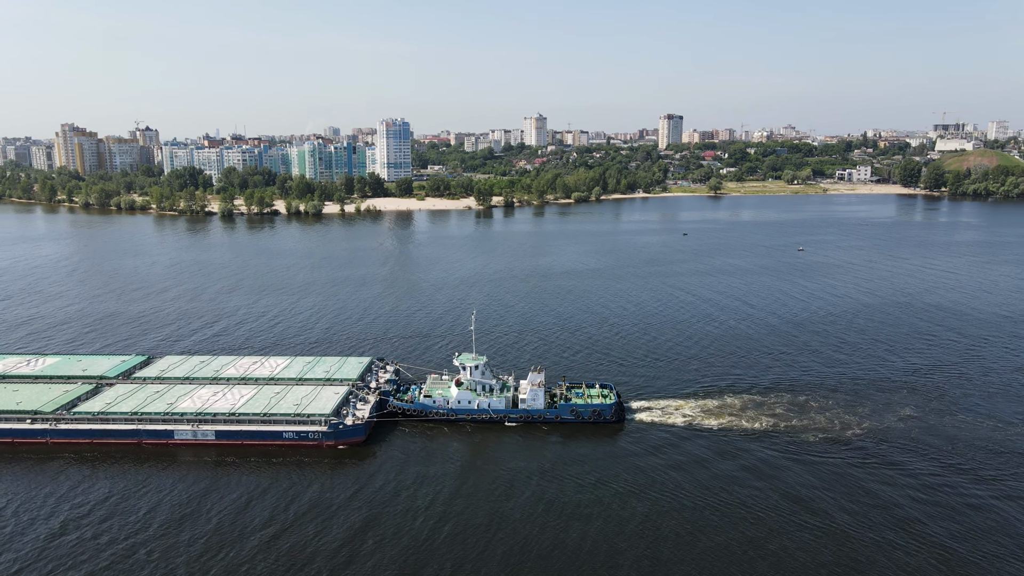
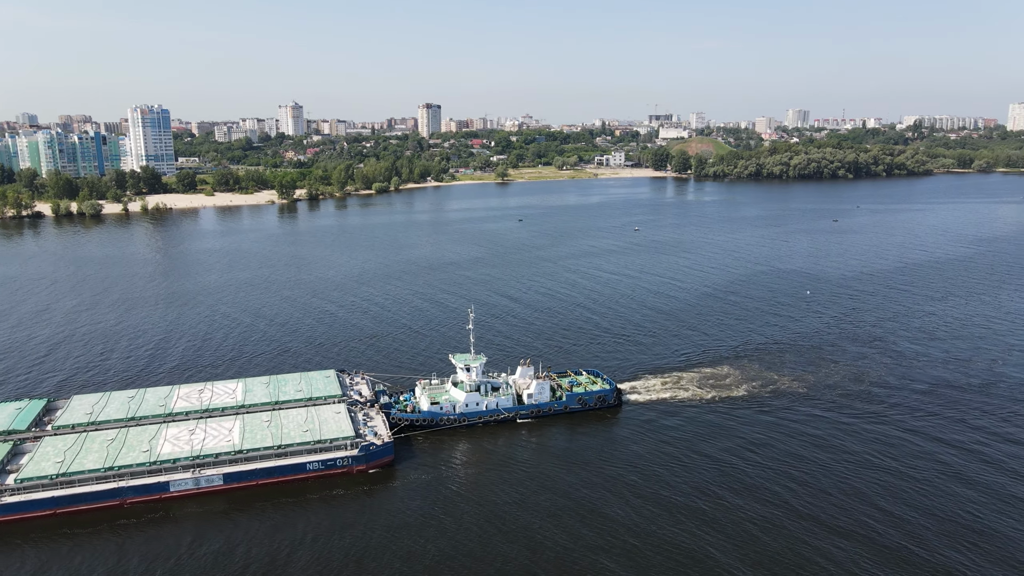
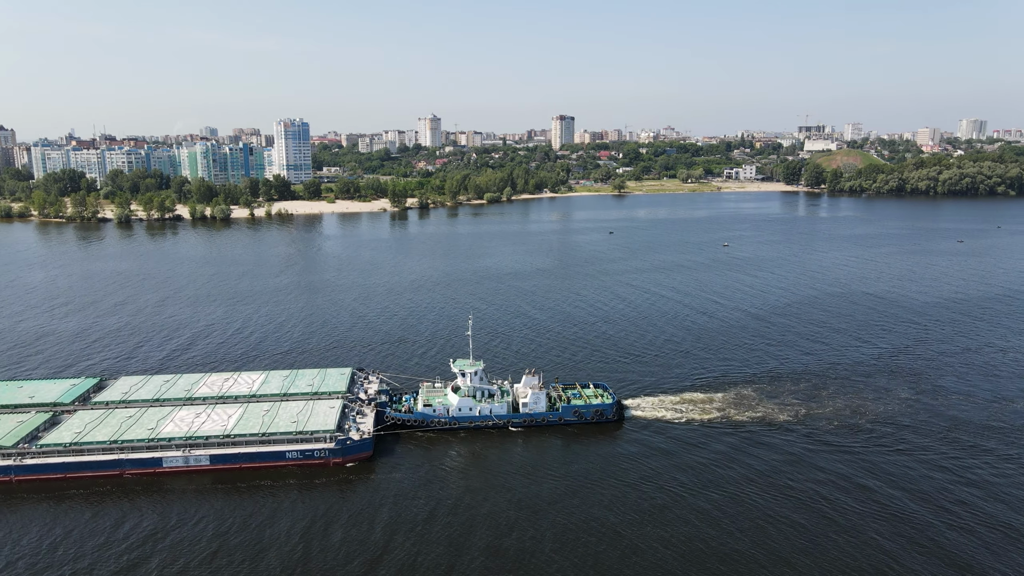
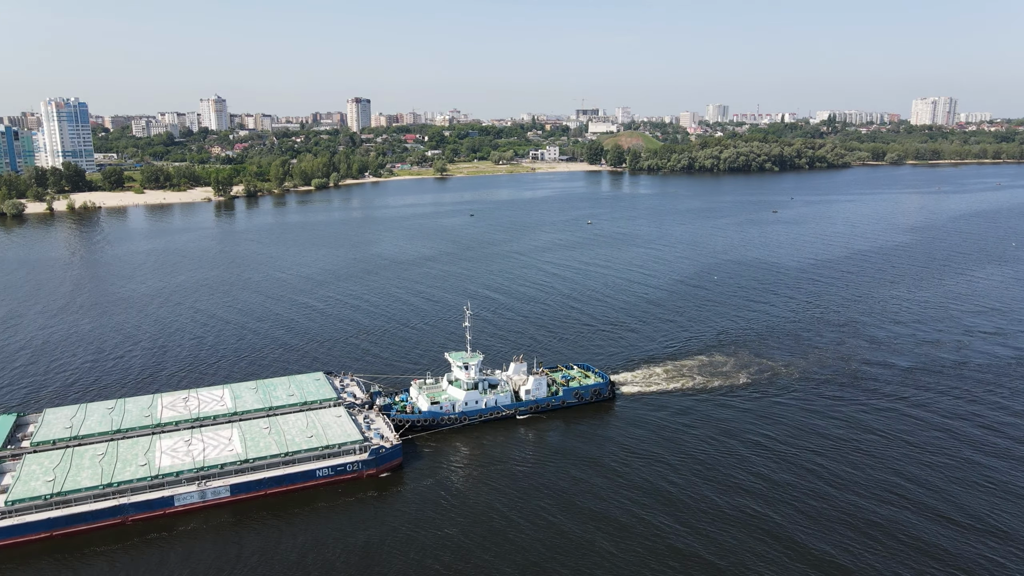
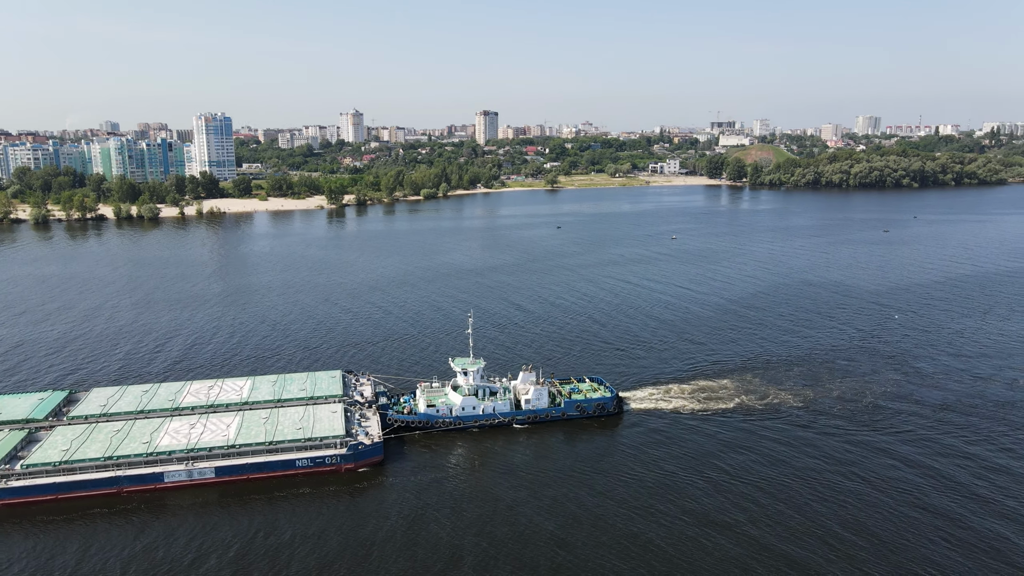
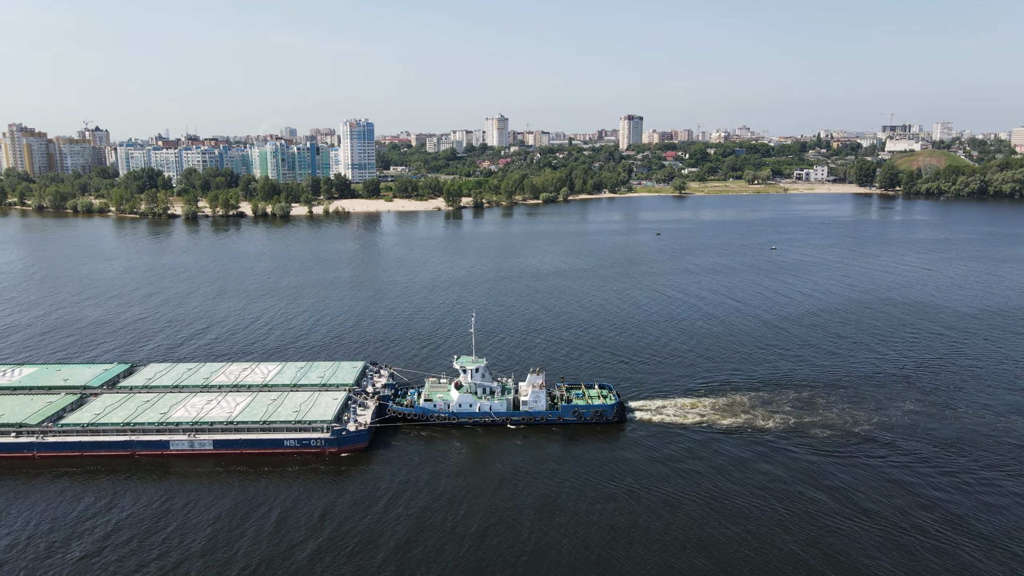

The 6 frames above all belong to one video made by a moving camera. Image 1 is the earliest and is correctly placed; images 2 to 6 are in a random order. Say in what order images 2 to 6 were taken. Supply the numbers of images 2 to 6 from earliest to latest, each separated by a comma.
6, 3, 5, 2, 4
